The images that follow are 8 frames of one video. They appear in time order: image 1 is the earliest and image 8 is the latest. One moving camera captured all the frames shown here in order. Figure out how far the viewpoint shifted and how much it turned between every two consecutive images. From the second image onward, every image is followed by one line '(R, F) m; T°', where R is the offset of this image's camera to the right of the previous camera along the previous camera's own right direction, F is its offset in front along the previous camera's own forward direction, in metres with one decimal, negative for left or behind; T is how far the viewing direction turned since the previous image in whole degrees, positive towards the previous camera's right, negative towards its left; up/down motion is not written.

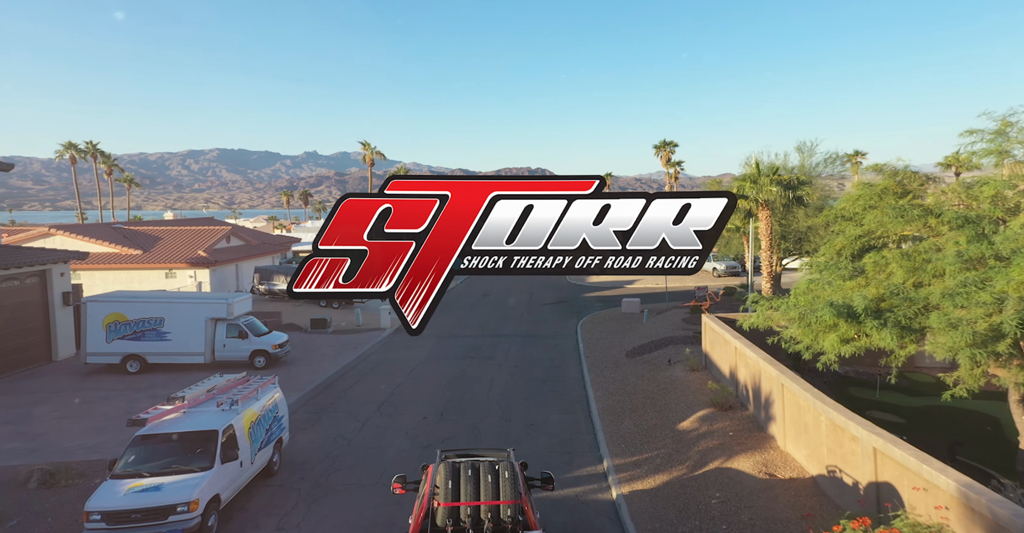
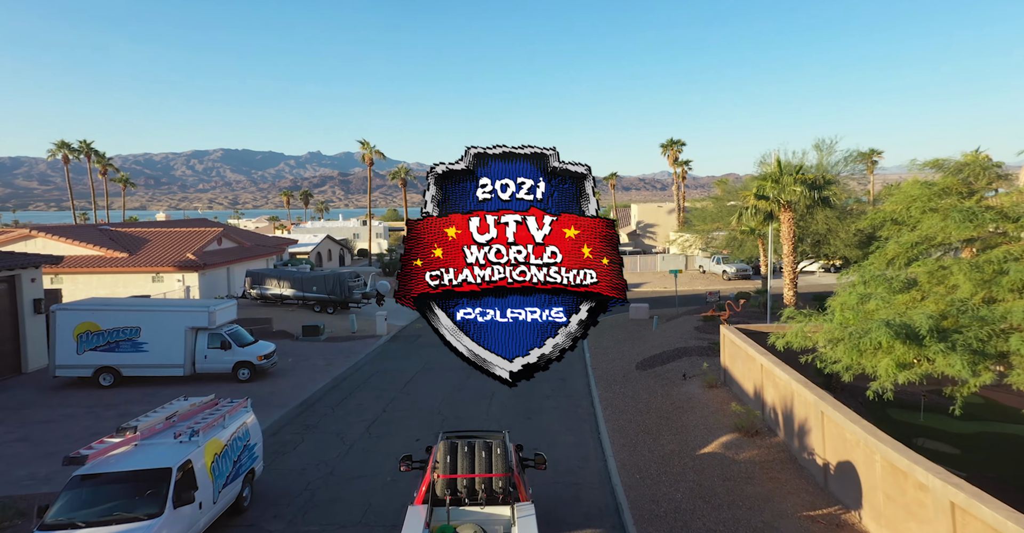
(0.0, +1.3) m; 0°
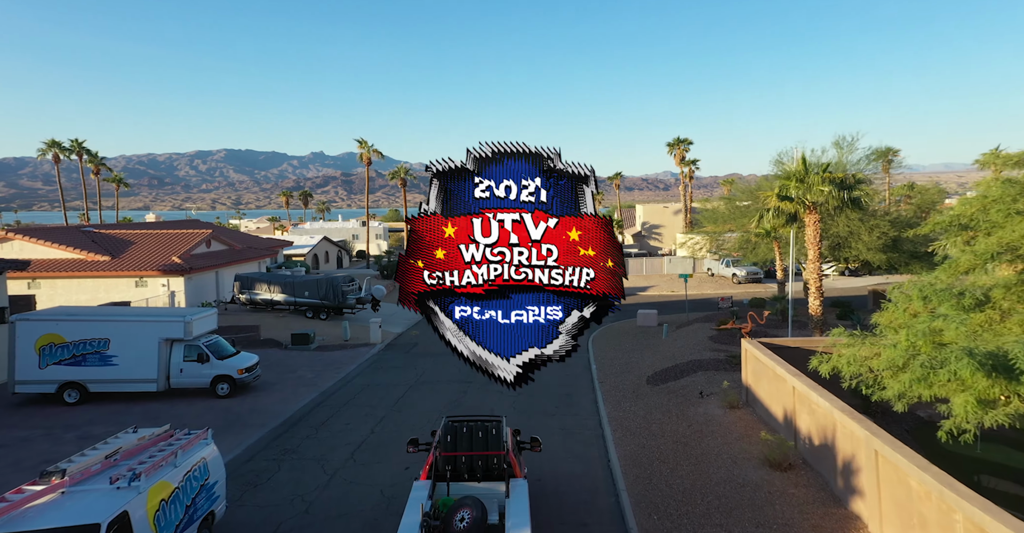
(0.0, +1.4) m; 0°
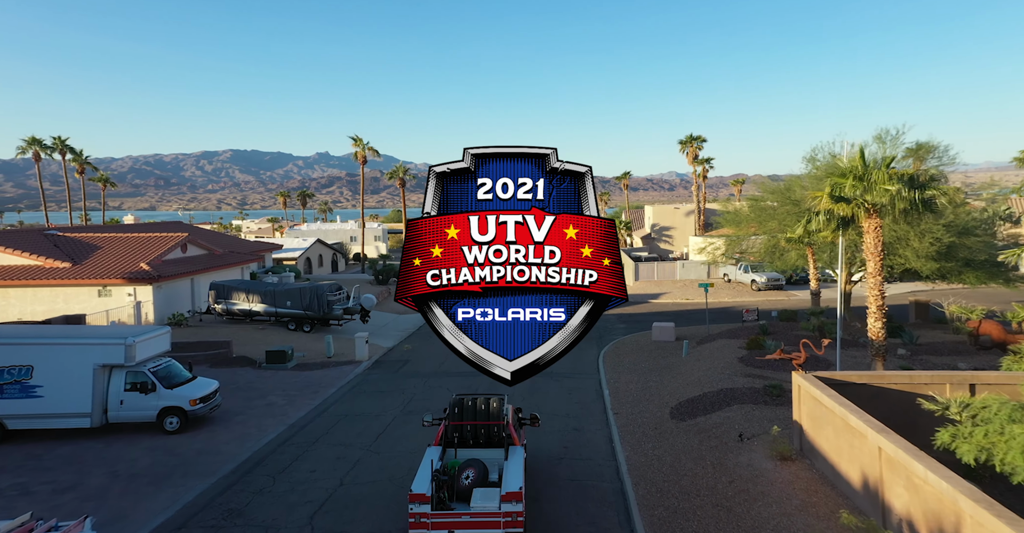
(+0.1, +2.5) m; 0°
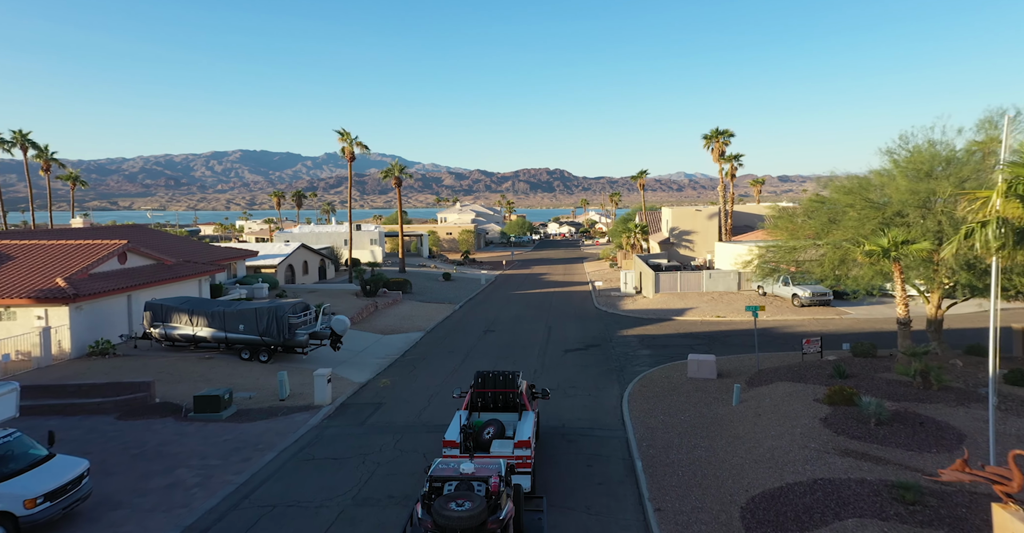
(+0.2, +4.7) m; -1°
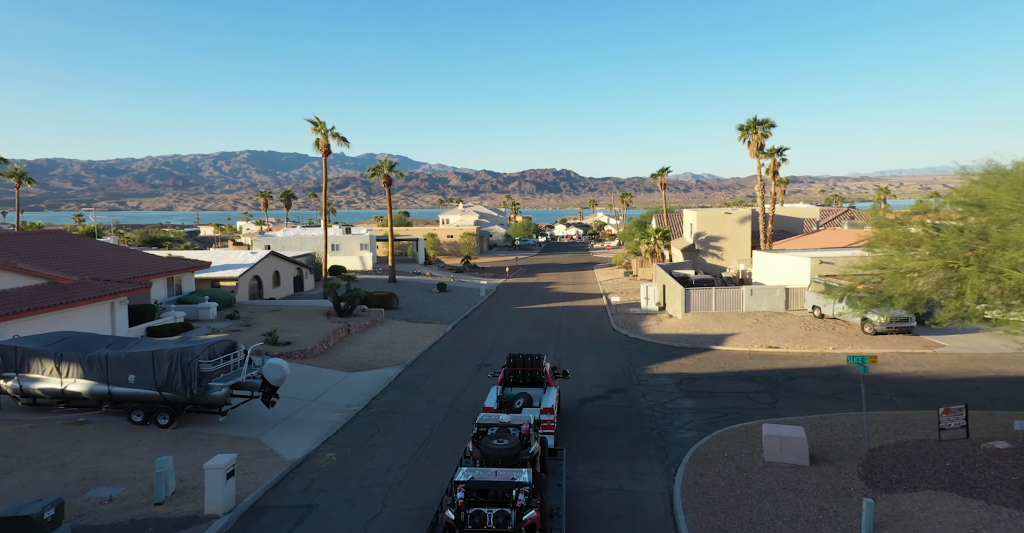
(+0.2, +6.1) m; -1°
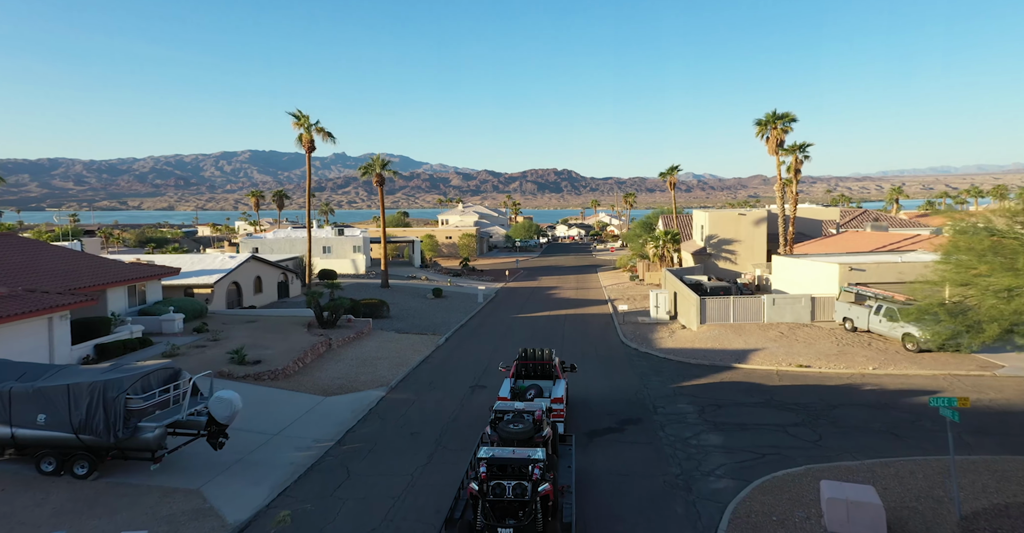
(+0.1, +2.8) m; 0°
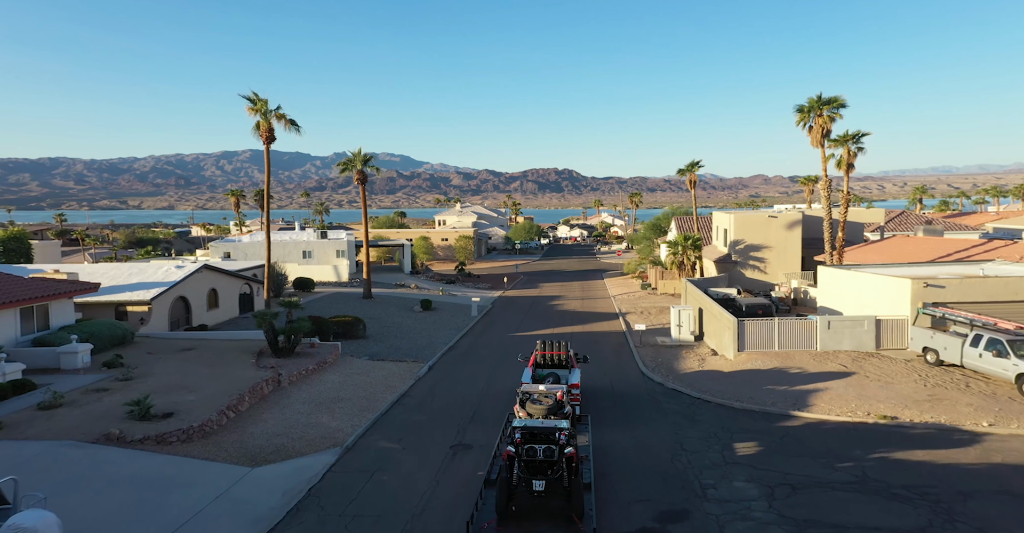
(+0.1, +5.2) m; 0°
